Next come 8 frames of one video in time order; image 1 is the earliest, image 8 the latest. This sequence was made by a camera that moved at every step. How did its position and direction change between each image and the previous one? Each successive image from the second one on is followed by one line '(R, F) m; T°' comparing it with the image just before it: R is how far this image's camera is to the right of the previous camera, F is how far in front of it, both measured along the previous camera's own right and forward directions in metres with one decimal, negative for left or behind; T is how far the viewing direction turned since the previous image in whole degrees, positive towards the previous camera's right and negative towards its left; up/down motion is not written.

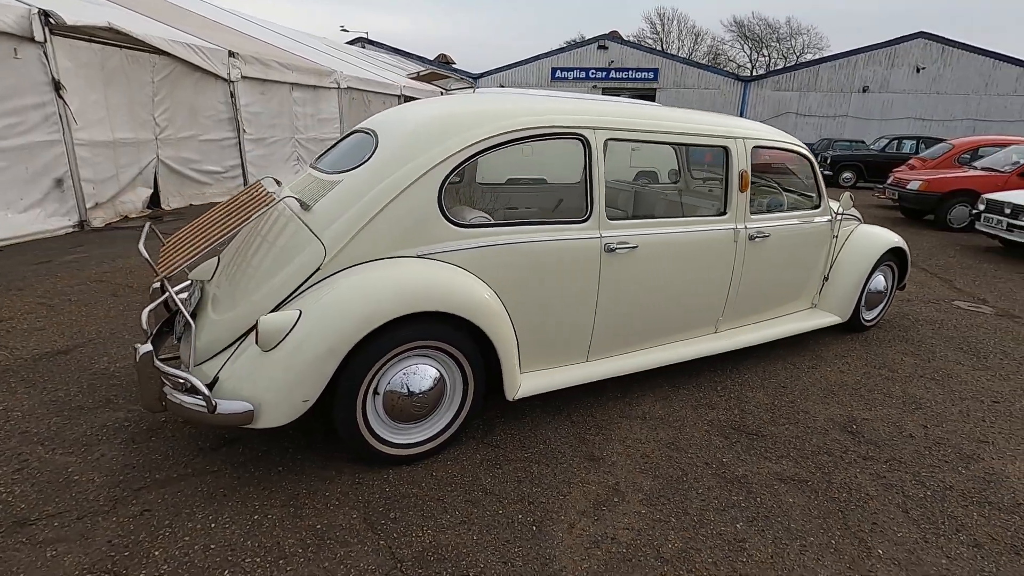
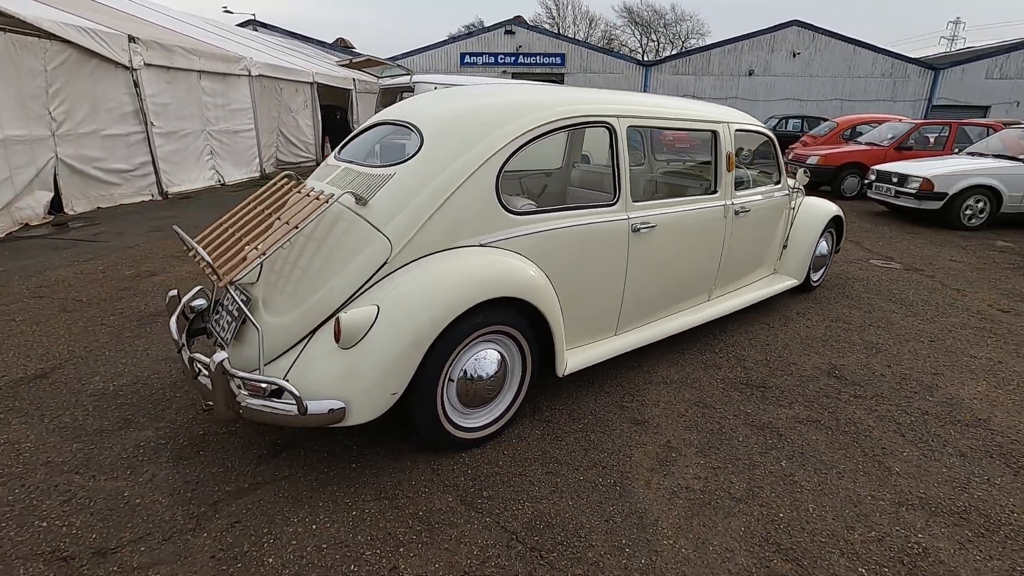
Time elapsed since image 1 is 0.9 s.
(-0.7, -0.1) m; +9°
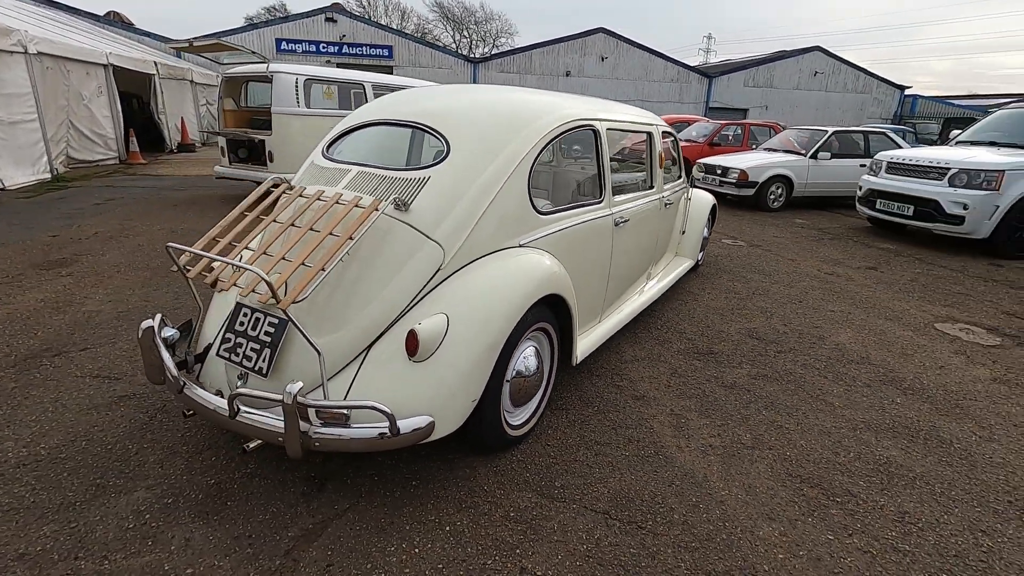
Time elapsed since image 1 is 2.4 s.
(-1.0, +0.1) m; +18°
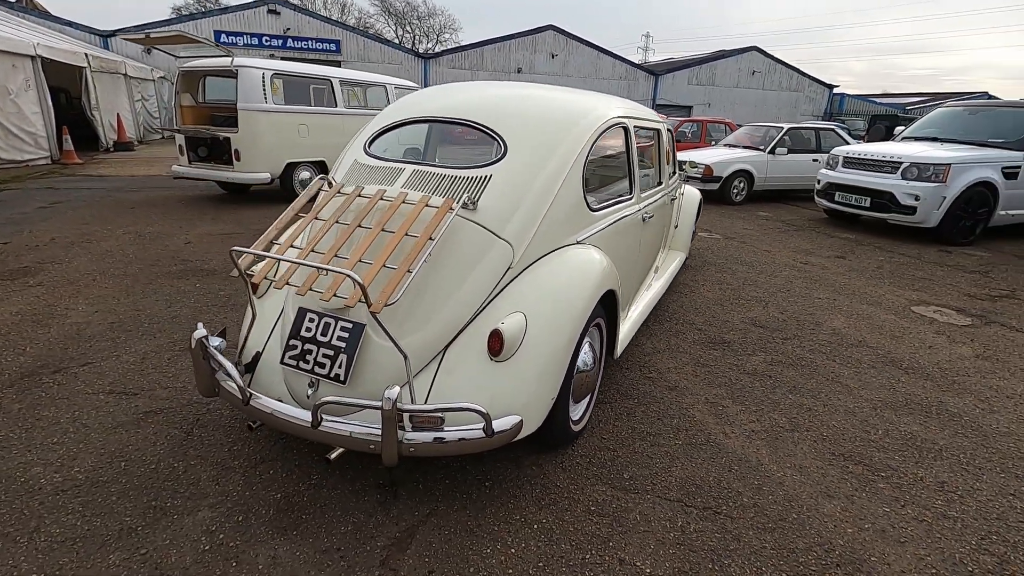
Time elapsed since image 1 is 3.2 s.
(-0.5, 0.0) m; +5°
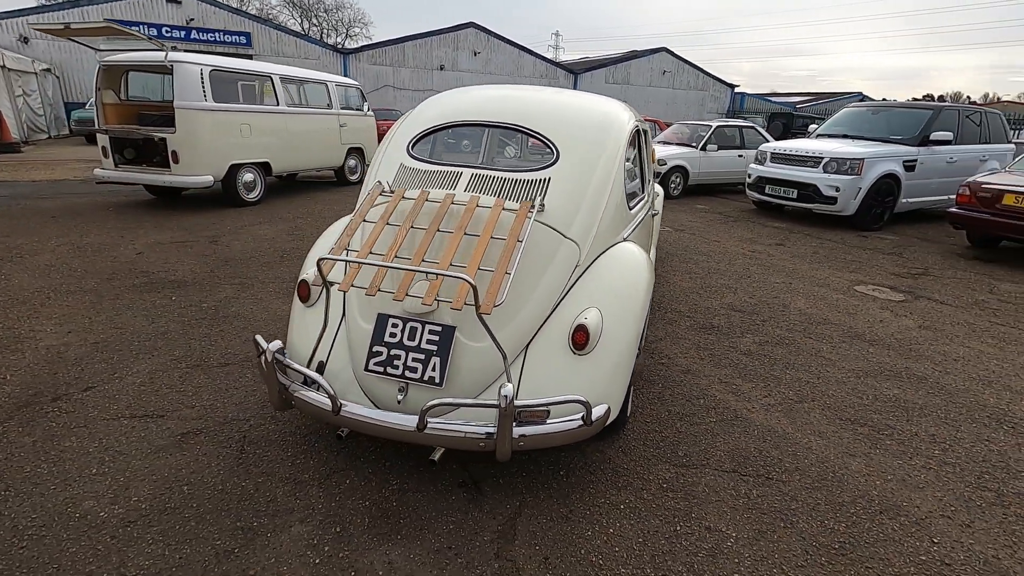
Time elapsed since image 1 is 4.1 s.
(-0.6, -0.1) m; +8°
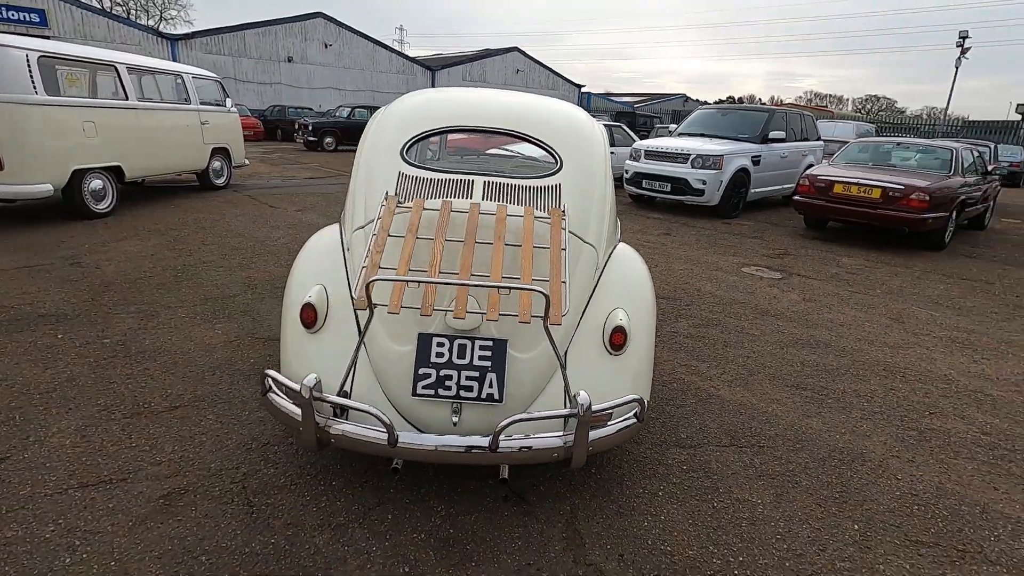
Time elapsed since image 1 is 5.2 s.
(-0.7, +0.1) m; +15°
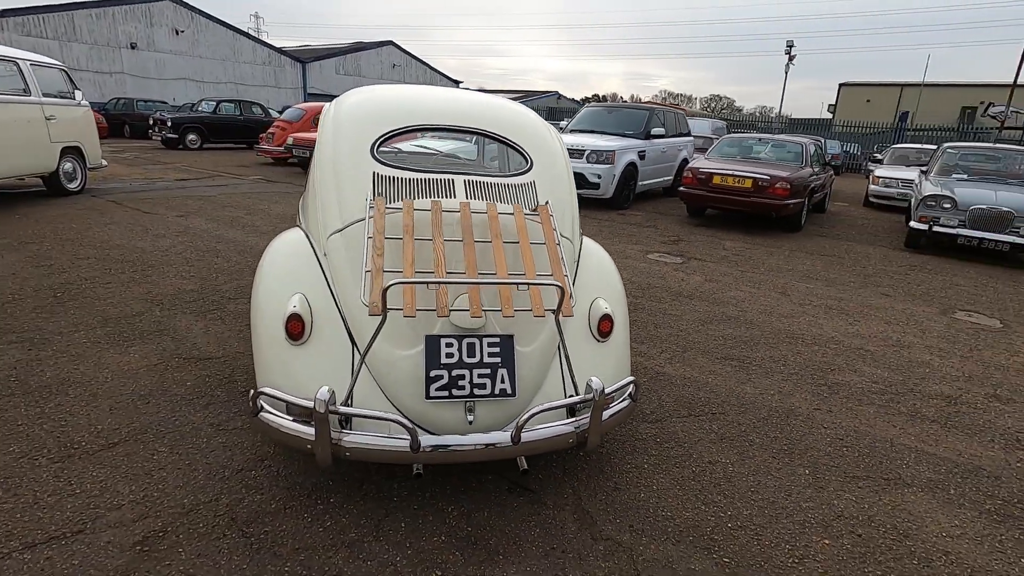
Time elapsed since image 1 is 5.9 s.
(-0.5, 0.0) m; +12°
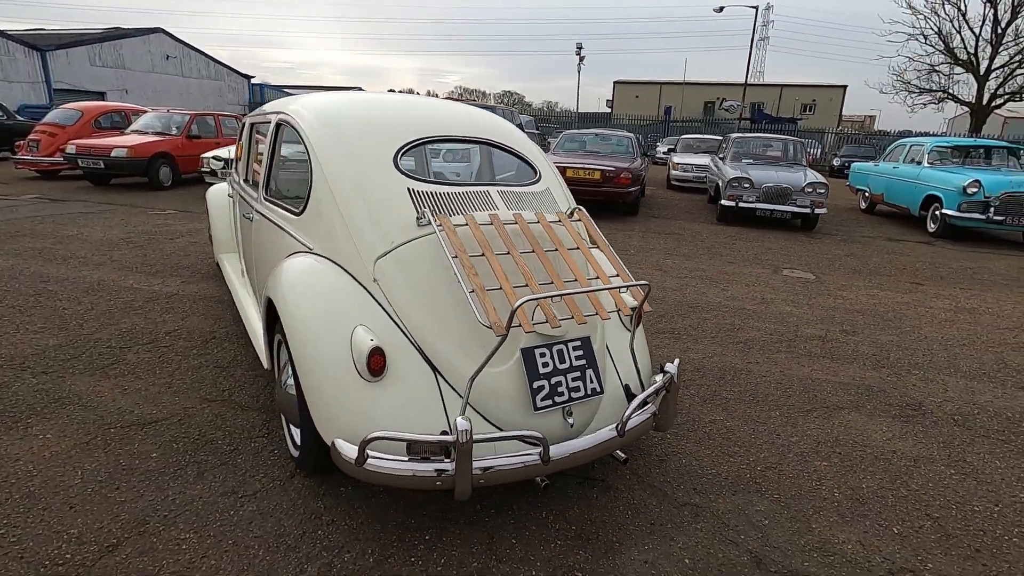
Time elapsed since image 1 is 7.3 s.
(-1.0, +0.1) m; +19°
